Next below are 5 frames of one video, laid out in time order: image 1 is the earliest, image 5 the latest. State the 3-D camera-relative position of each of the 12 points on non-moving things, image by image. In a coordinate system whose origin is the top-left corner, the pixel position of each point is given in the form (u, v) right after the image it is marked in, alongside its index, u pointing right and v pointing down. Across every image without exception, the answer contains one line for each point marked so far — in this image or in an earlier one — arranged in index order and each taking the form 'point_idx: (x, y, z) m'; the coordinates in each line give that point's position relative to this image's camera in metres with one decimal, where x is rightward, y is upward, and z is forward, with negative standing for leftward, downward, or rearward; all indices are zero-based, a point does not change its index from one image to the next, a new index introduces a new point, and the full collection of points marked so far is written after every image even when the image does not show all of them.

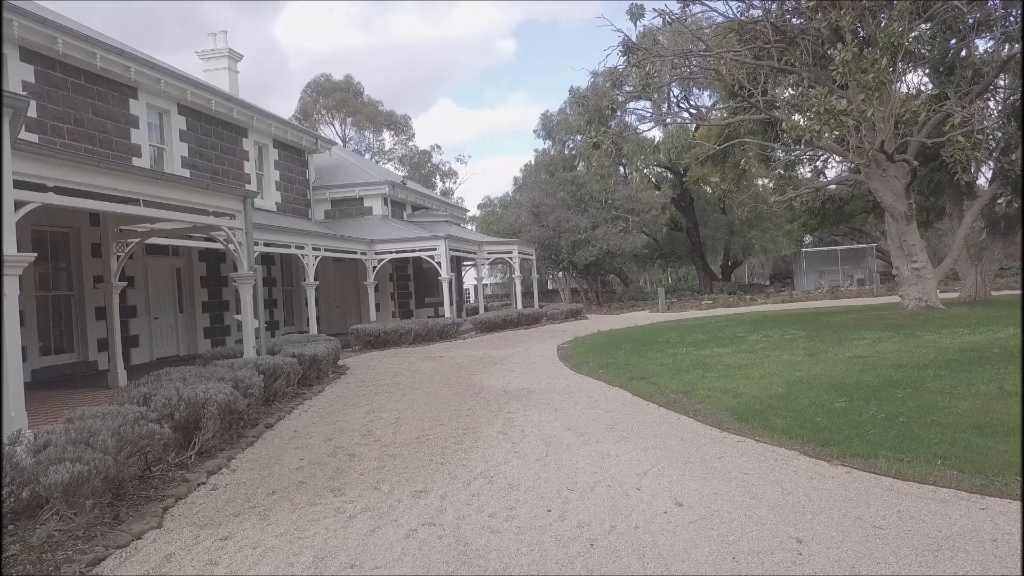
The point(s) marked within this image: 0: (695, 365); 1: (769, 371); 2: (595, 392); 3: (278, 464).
0: (+2.1, -0.9, +9.5) m
1: (+2.7, -0.9, +8.6) m
2: (+0.9, -1.1, +8.4) m
3: (-1.6, -1.2, +5.6) m
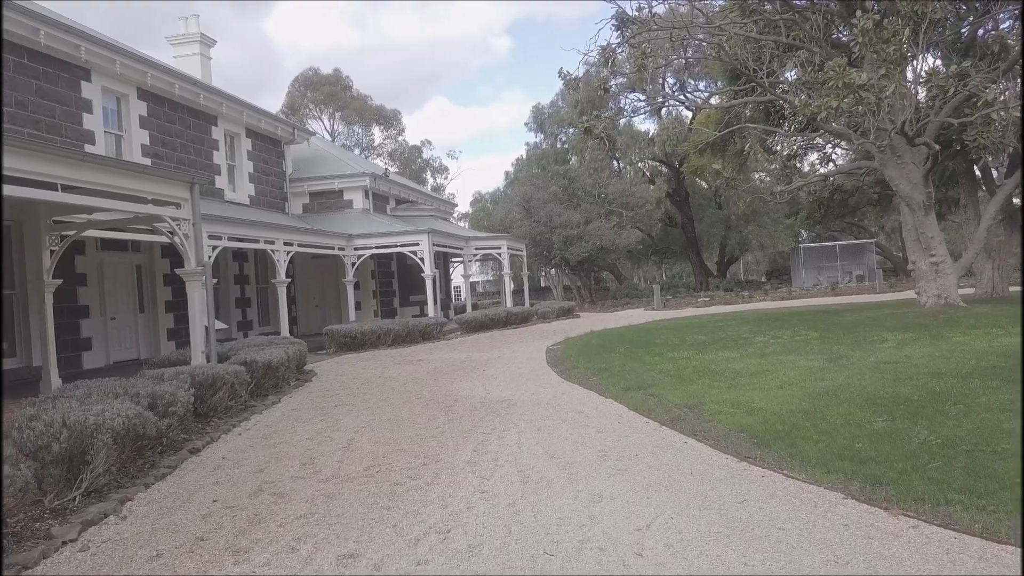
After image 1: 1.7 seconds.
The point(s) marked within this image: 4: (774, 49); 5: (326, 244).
0: (+1.9, -0.9, +8.4) m
1: (+2.5, -0.8, +7.5) m
2: (+0.6, -1.1, +7.2) m
3: (-1.8, -1.2, +4.5) m
4: (+4.5, +4.1, +14.0) m
5: (-4.3, +1.0, +19.0) m
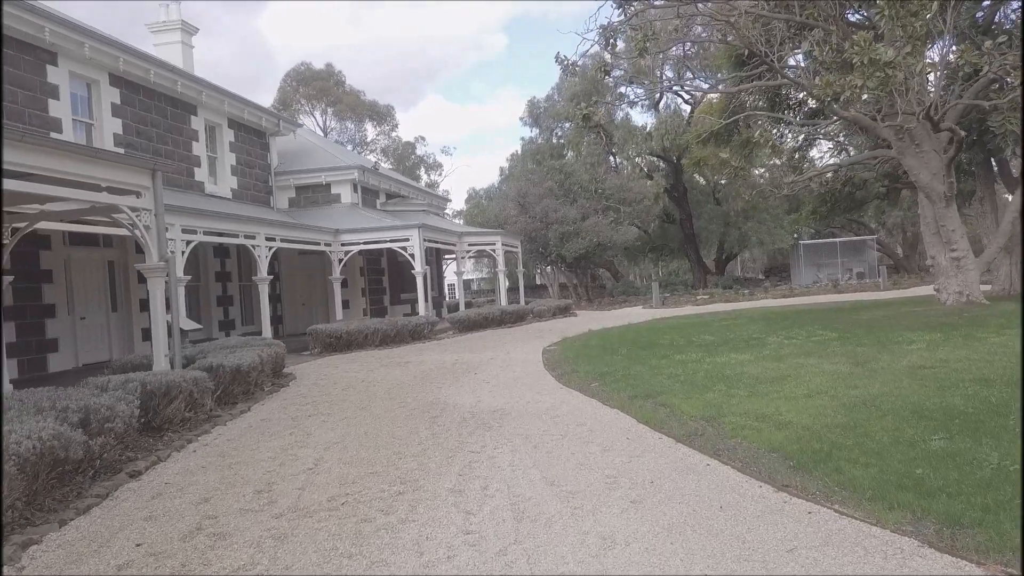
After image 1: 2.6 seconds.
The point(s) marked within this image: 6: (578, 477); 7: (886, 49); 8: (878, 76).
0: (+1.9, -0.8, +7.6) m
1: (+2.5, -0.8, +6.7) m
2: (+0.6, -1.0, +6.4) m
3: (-1.8, -1.2, +3.6) m
4: (+4.4, +4.2, +13.2) m
5: (-4.5, +1.1, +18.1) m
6: (+0.4, -1.1, +4.6) m
7: (+4.1, +2.6, +8.9) m
8: (+4.1, +2.4, +9.1) m
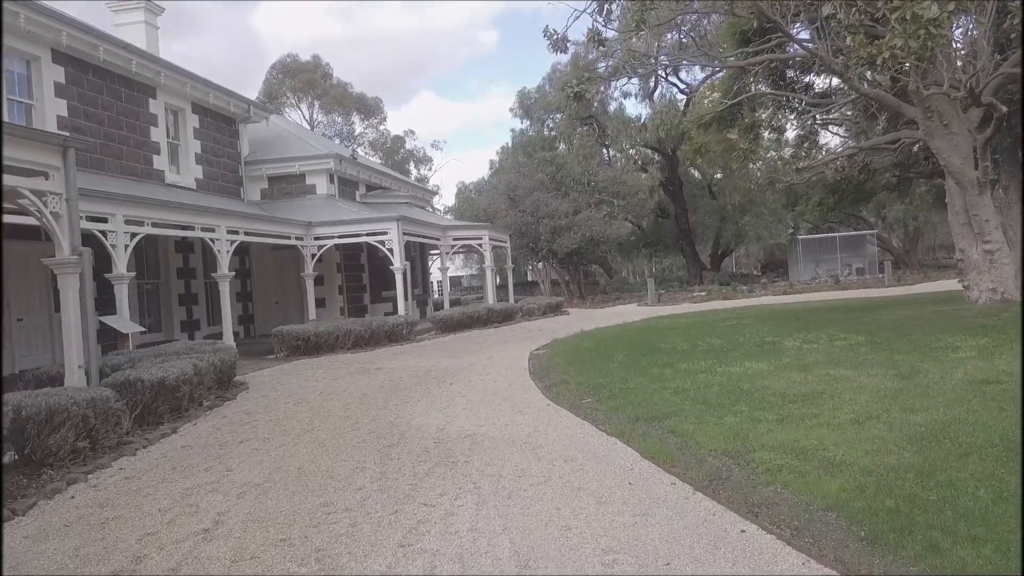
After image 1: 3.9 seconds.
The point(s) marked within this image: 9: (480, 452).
0: (+1.7, -0.8, +6.3) m
1: (+2.3, -0.8, +5.4) m
2: (+0.4, -1.0, +5.1) m
3: (-2.0, -1.2, +2.3) m
4: (+4.2, +4.2, +11.9) m
5: (-4.7, +1.1, +16.7) m
6: (+0.2, -1.1, +3.3) m
7: (+3.9, +2.6, +7.6) m
8: (+3.9, +2.4, +7.8) m
9: (-0.2, -1.1, +5.3) m
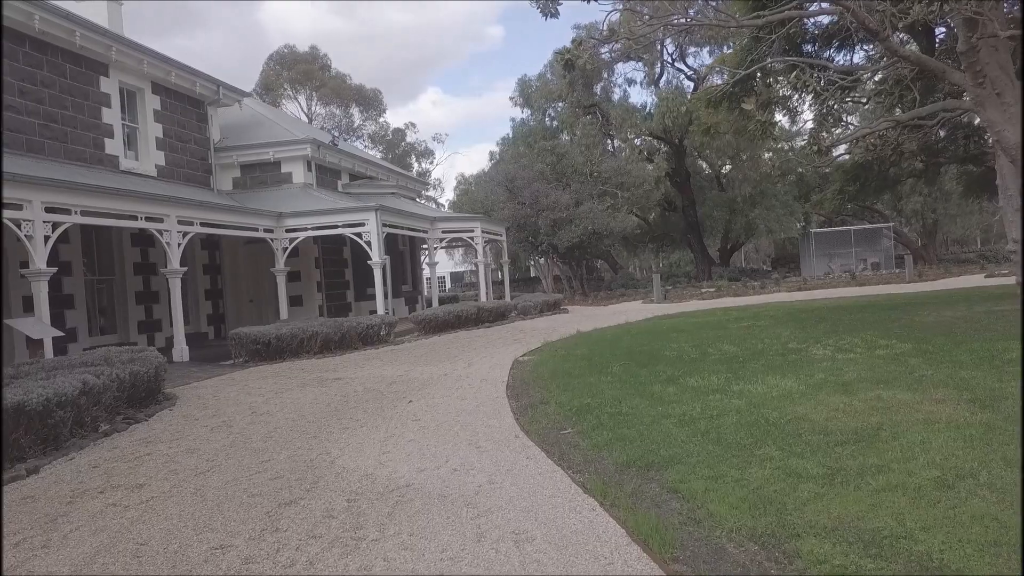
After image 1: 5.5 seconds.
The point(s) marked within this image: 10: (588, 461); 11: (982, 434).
0: (+1.4, -0.8, +4.7) m
1: (+2.0, -0.8, +3.8) m
2: (+0.1, -1.0, +3.5) m
3: (-2.3, -1.2, +0.7) m
4: (+3.9, +4.3, +10.3) m
5: (-4.9, +1.2, +15.2) m
6: (-0.1, -1.1, +1.7) m
7: (+3.6, +2.7, +6.0) m
8: (+3.6, +2.4, +6.2) m
9: (-0.5, -1.1, +3.8) m
10: (+0.5, -1.0, +4.6) m
11: (+2.4, -0.7, +4.2) m
